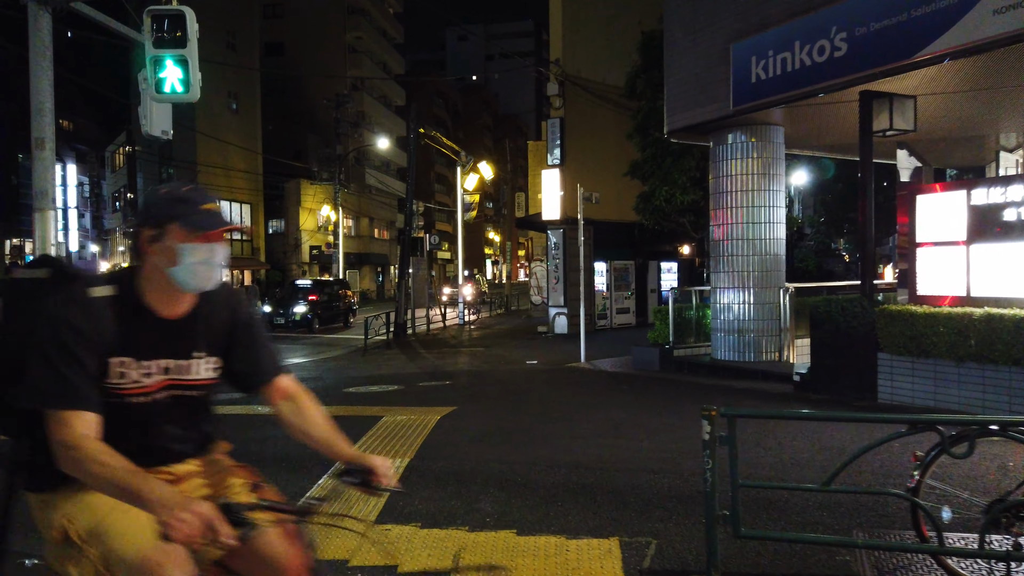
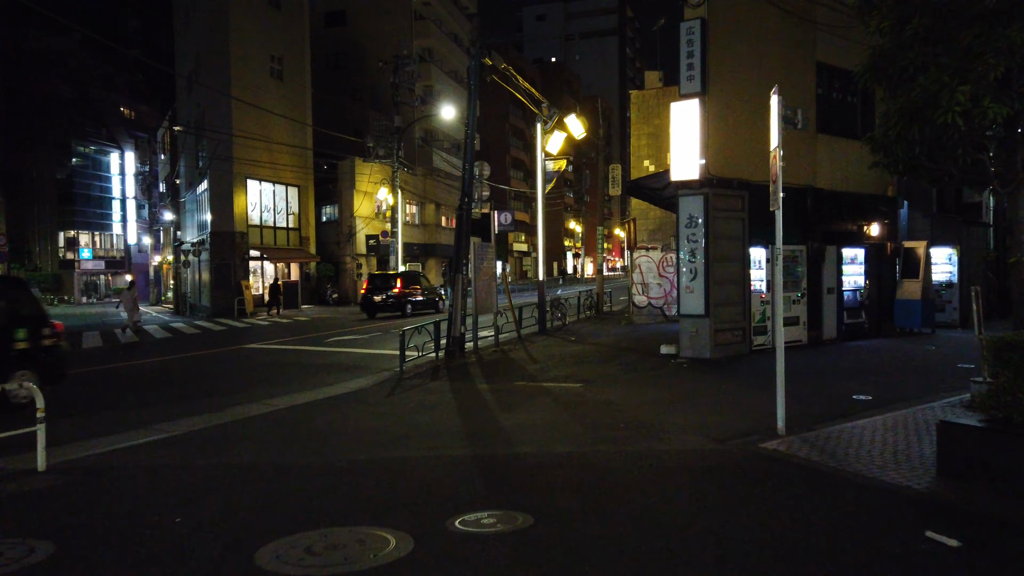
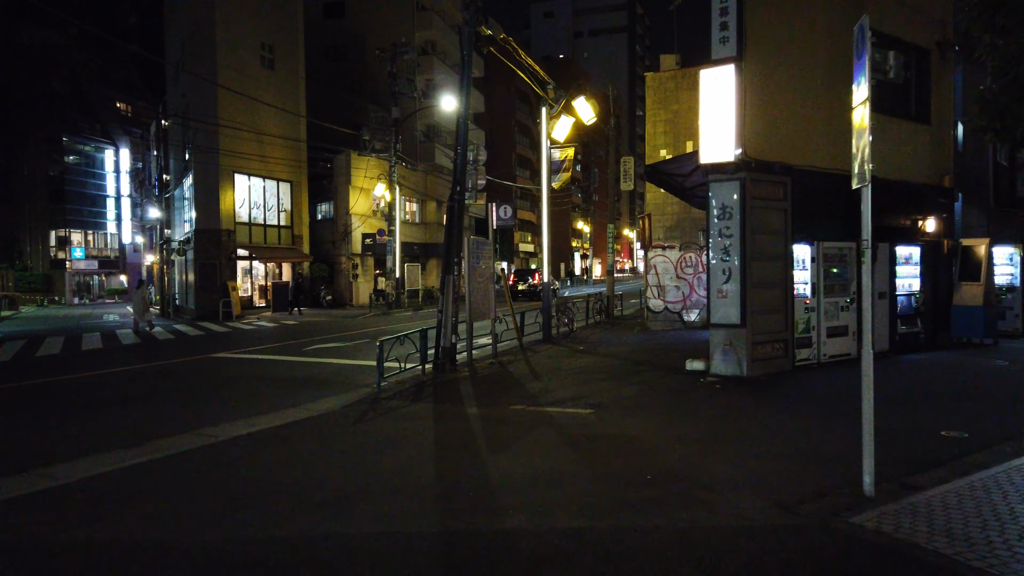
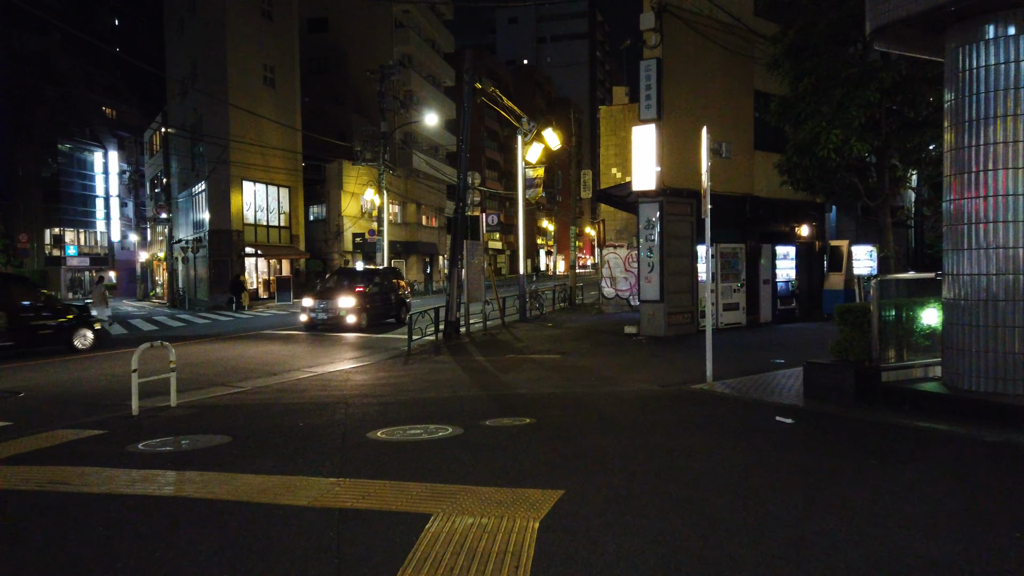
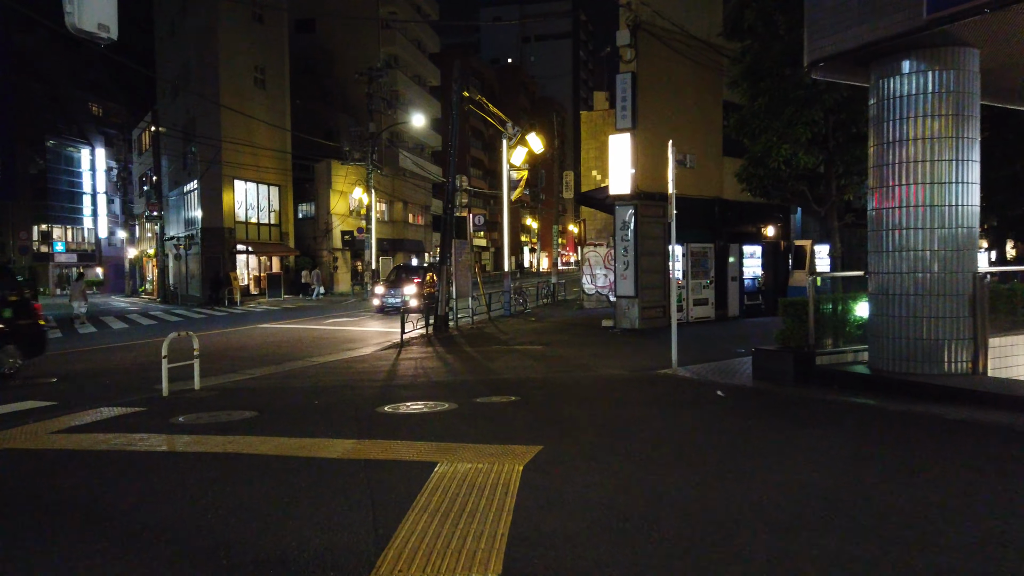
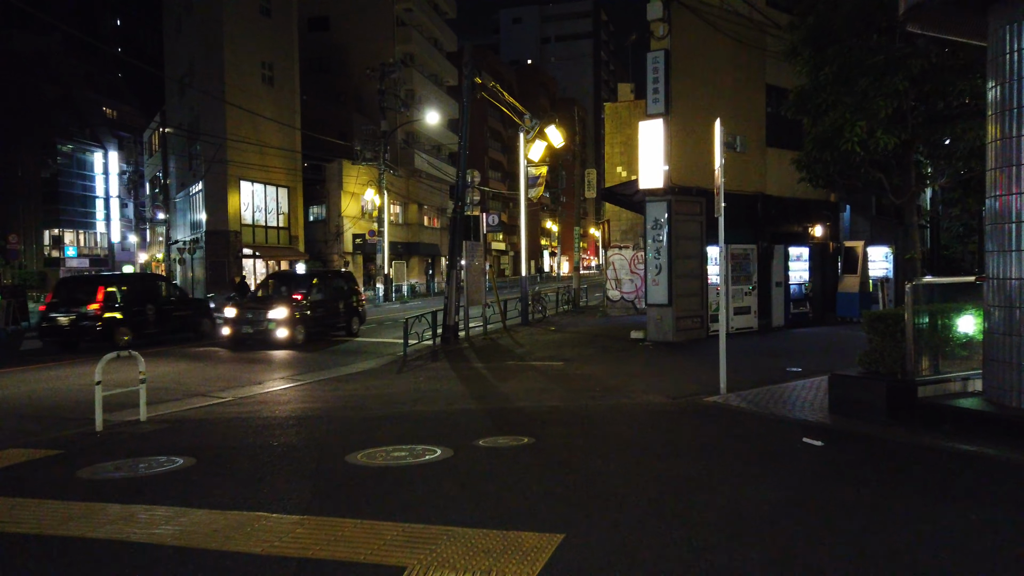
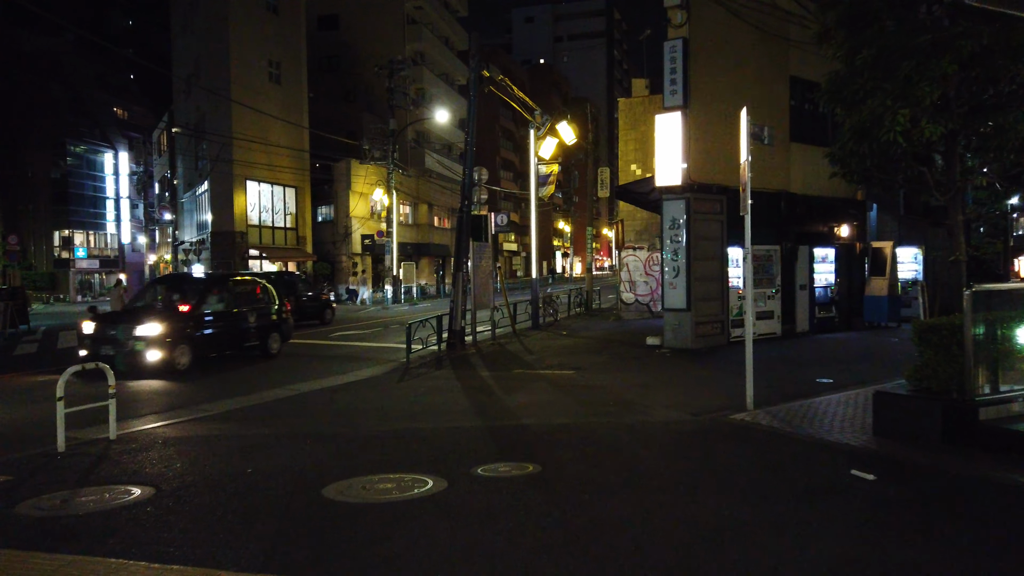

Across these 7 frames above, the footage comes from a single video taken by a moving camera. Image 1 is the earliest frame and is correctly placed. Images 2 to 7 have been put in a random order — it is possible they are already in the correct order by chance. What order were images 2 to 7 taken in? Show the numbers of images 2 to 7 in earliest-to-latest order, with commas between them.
5, 4, 6, 7, 2, 3
